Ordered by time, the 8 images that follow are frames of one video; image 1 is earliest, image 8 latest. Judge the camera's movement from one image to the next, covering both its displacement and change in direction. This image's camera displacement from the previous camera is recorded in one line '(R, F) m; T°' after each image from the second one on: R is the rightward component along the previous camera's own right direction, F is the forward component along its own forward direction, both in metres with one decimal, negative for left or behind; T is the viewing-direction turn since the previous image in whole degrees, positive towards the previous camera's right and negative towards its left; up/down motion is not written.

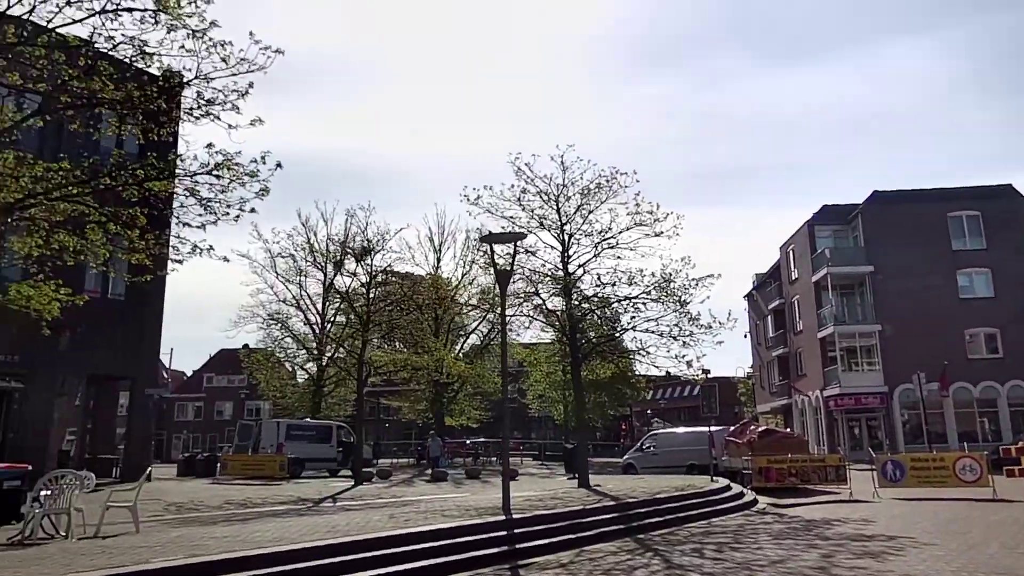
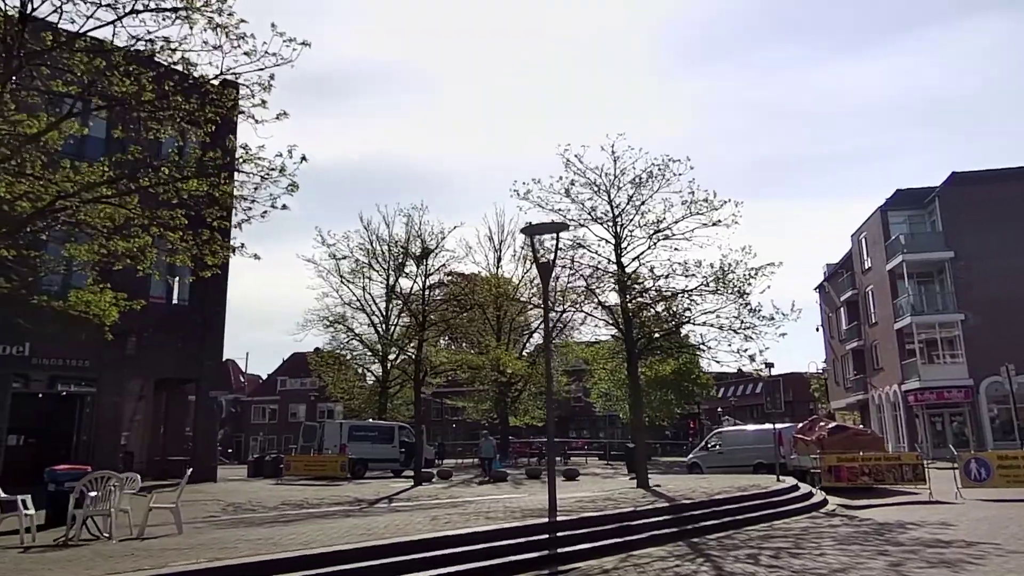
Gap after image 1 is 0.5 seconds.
(+0.4, +0.4) m; -5°
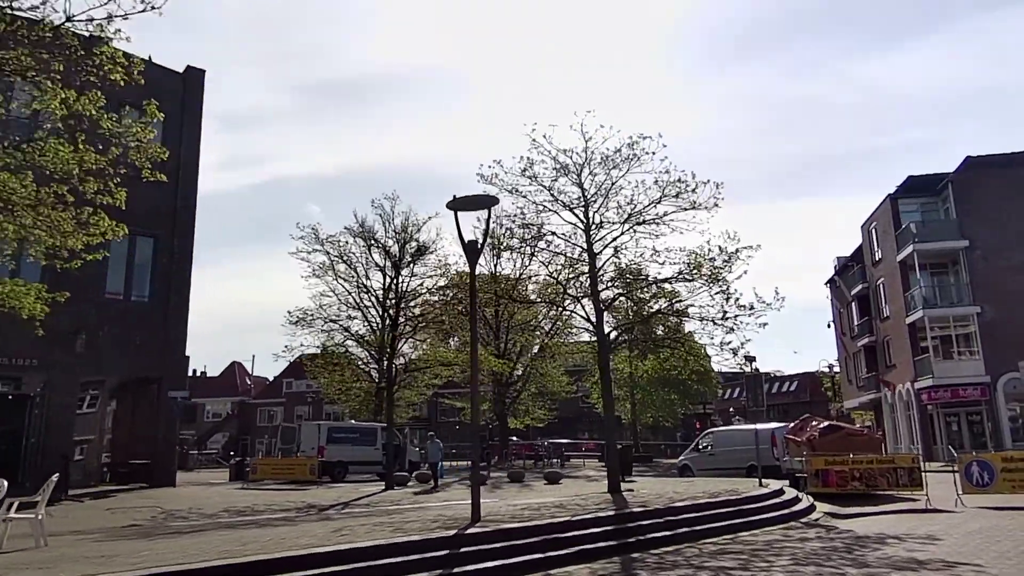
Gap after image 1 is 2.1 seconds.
(+1.5, +1.5) m; -2°
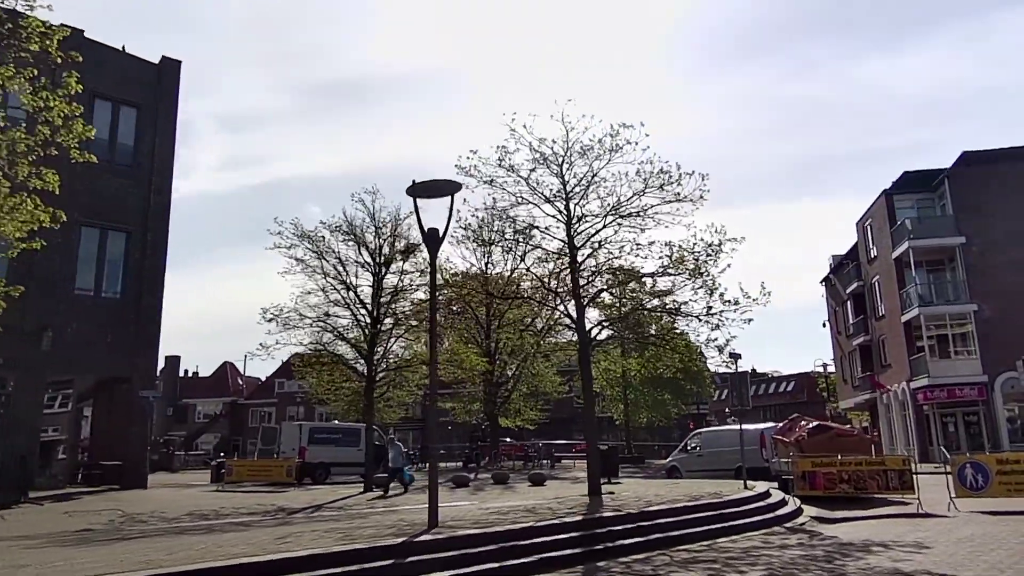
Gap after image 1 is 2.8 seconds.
(+0.5, +0.7) m; 0°
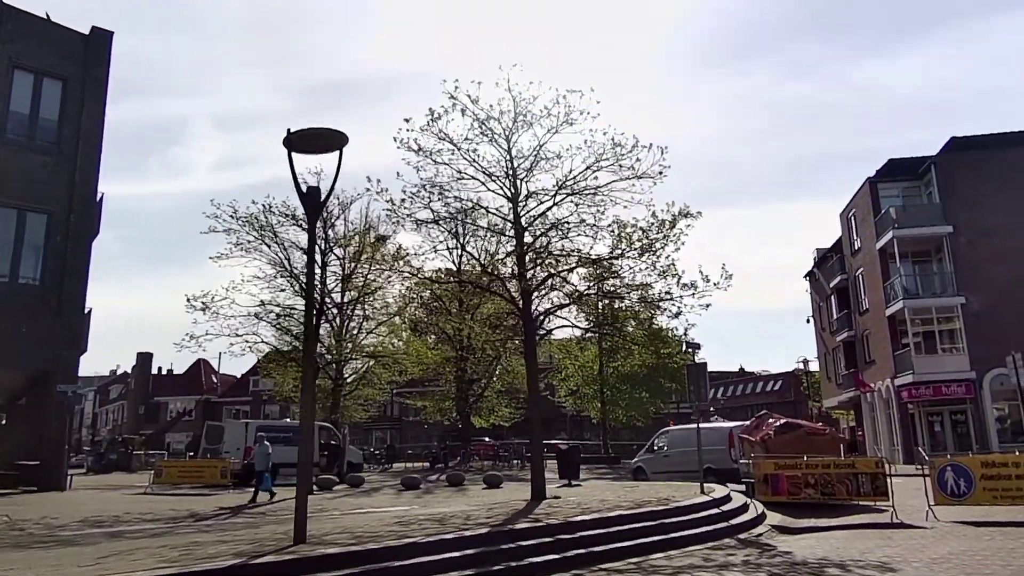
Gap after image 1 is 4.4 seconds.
(+1.2, +1.7) m; 0°
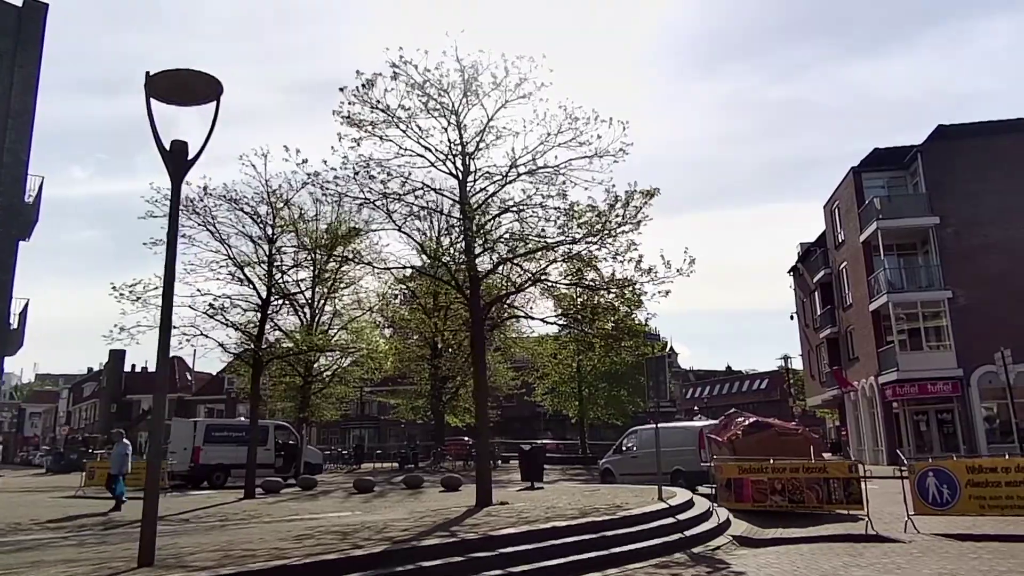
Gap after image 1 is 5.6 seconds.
(+0.9, +1.4) m; +1°
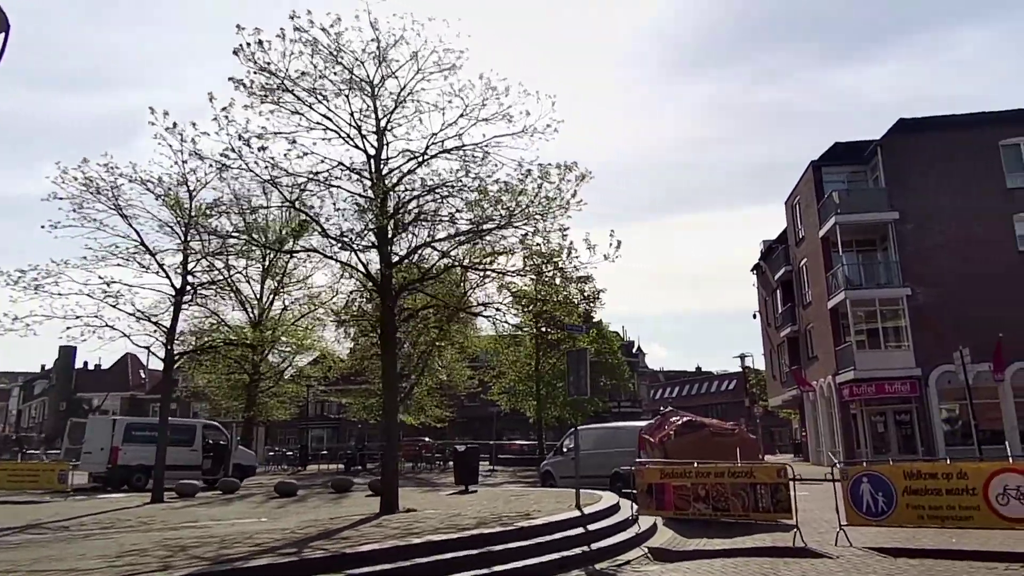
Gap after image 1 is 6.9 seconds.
(+1.1, +1.2) m; +2°
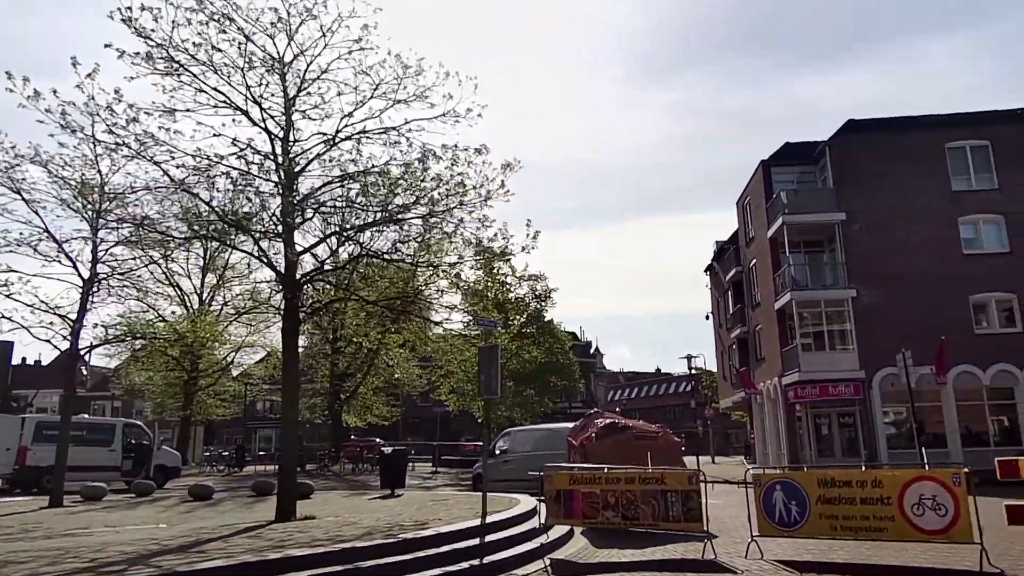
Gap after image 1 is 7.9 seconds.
(+0.9, +0.8) m; +3°
